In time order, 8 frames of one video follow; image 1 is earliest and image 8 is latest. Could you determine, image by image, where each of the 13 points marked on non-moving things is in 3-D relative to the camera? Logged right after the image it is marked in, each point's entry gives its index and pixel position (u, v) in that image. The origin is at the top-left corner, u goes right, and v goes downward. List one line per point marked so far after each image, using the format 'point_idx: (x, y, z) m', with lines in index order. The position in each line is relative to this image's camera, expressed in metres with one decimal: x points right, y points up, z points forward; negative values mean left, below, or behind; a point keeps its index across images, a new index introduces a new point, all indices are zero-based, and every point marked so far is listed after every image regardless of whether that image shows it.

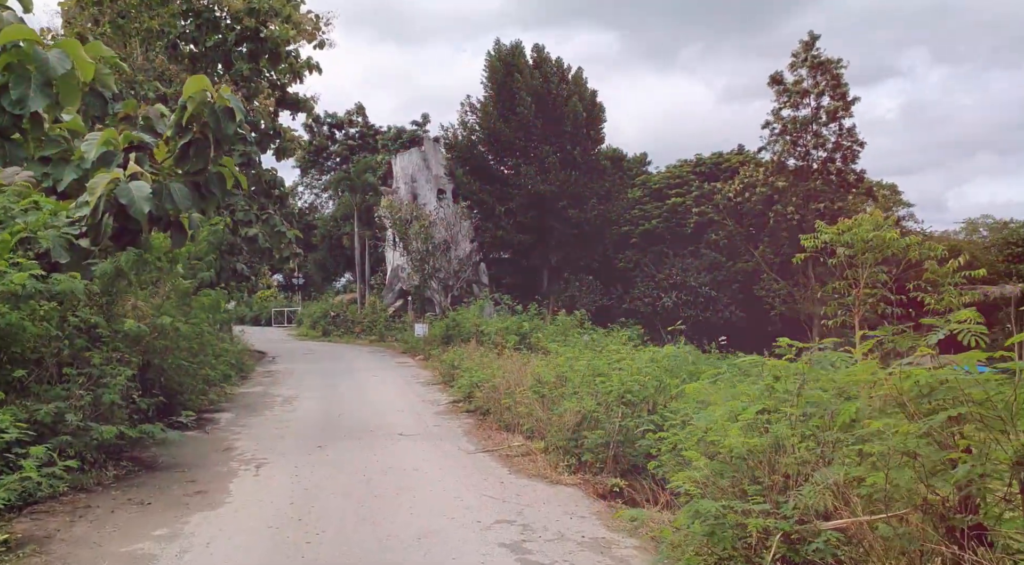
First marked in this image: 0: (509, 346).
0: (-0.1, -1.2, +13.2) m
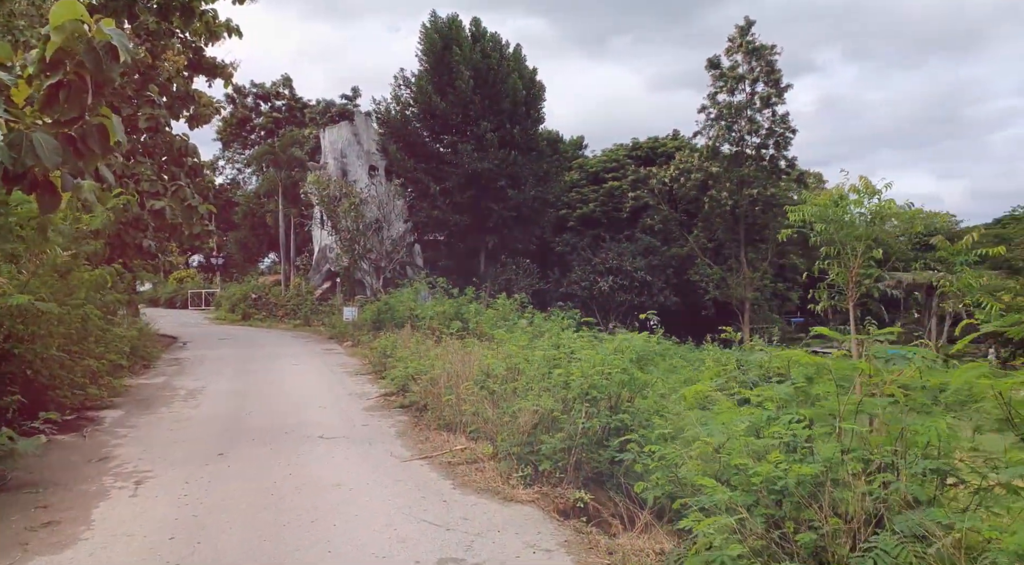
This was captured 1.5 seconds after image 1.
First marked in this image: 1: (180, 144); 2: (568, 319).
0: (-1.2, -0.9, +12.3) m
1: (-5.5, +2.3, +12.2) m
2: (+1.0, -0.8, +15.1) m
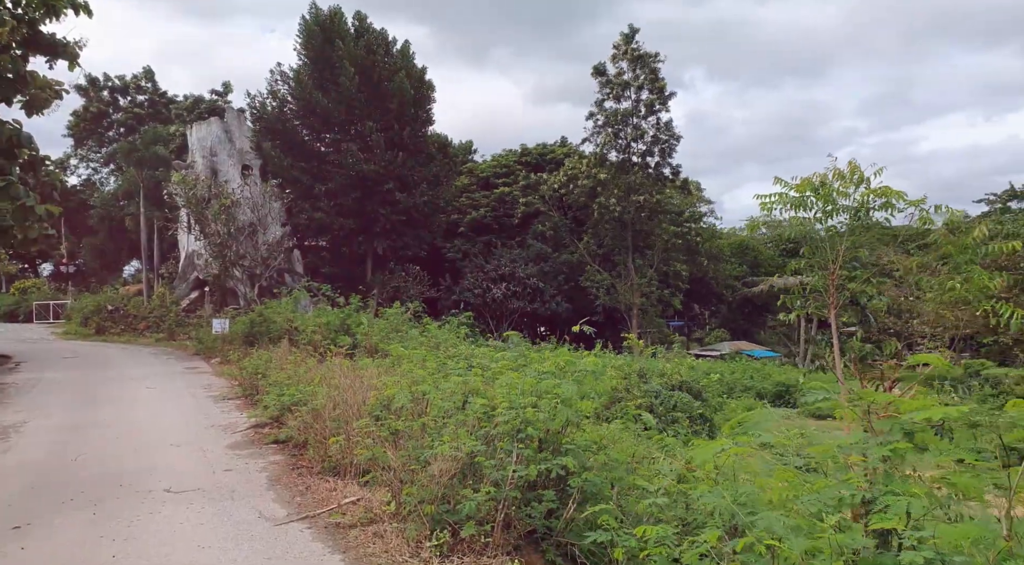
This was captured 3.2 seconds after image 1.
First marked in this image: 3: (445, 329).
0: (-2.8, -1.0, +11.0) m
1: (-7.0, +2.1, +10.3) m
2: (-1.0, -1.0, +14.1) m
3: (-1.2, -0.8, +12.3) m
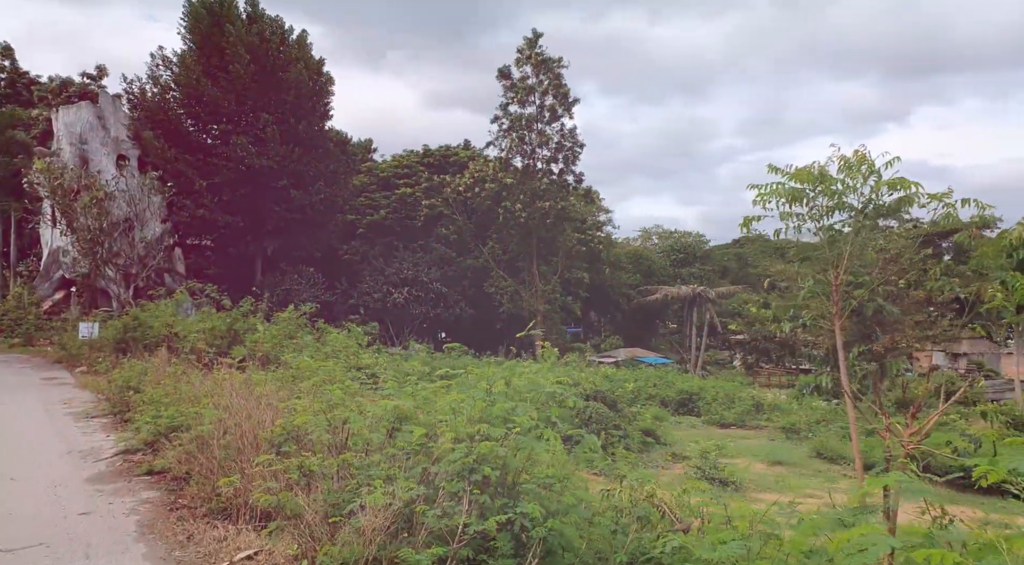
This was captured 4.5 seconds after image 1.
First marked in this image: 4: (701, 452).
0: (-4.0, -1.0, +9.8) m
1: (-8.1, +2.2, +8.6) m
2: (-2.7, -1.0, +13.1) m
3: (-2.6, -0.9, +11.3) m
4: (+2.8, -2.6, +11.2) m
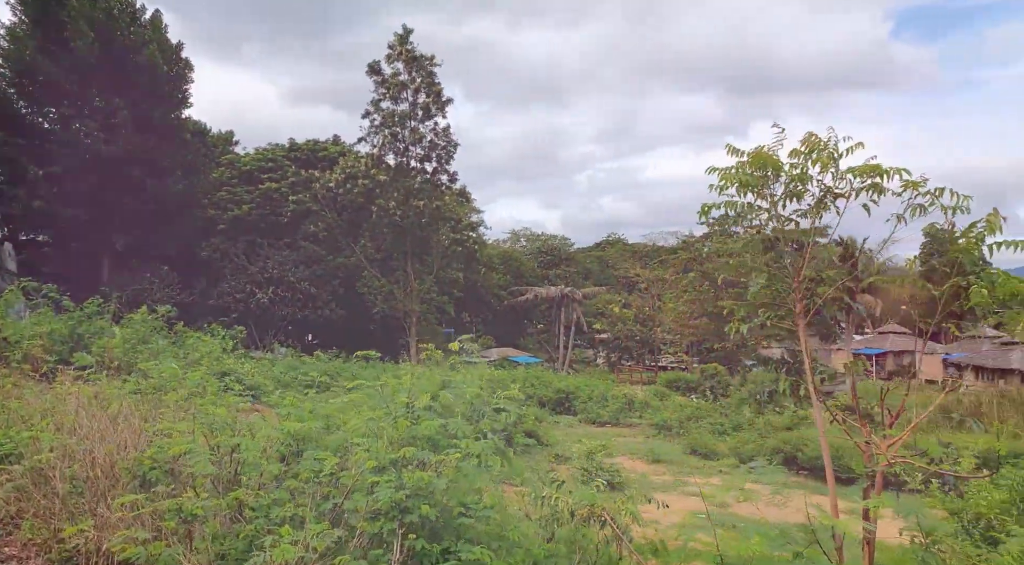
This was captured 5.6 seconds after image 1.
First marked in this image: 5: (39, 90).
0: (-5.4, -1.0, +8.5) m
1: (-9.2, +2.2, +6.6) m
2: (-4.7, -1.0, +12.0) m
3: (-4.2, -0.8, +10.3) m
4: (+1.1, -2.6, +11.1) m
5: (-11.8, +4.9, +18.4) m
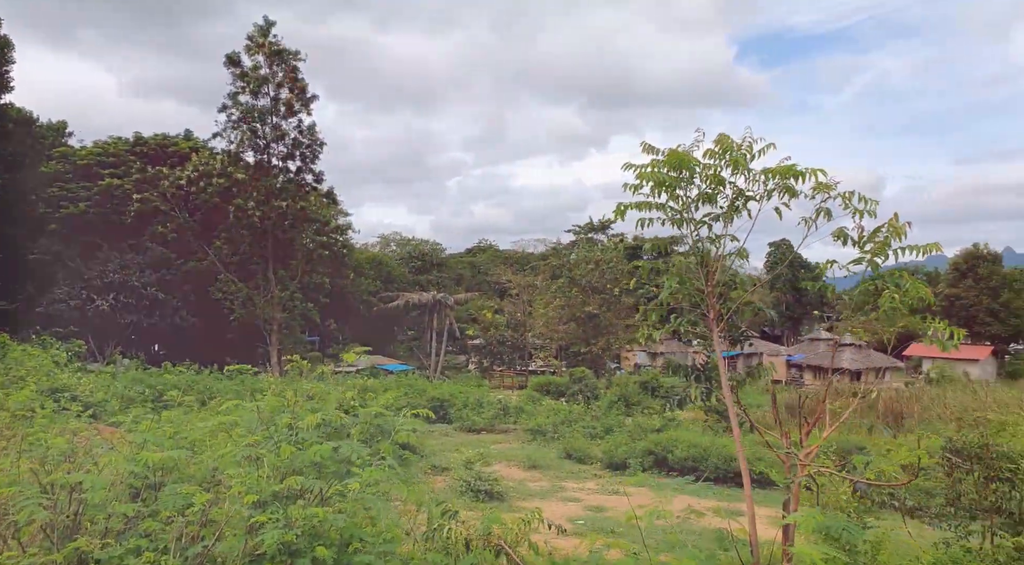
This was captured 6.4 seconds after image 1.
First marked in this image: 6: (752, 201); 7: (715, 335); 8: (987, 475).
0: (-6.7, -1.0, +7.2) m
1: (-10.0, +2.2, +4.6) m
2: (-6.6, -1.1, +10.8) m
3: (-5.8, -0.9, +9.1) m
4: (-0.7, -2.6, +10.9) m
5: (-14.7, +4.8, +15.8) m
6: (+1.4, +0.5, +4.3) m
7: (+1.4, -0.3, +5.0) m
8: (+3.9, -1.6, +6.1) m
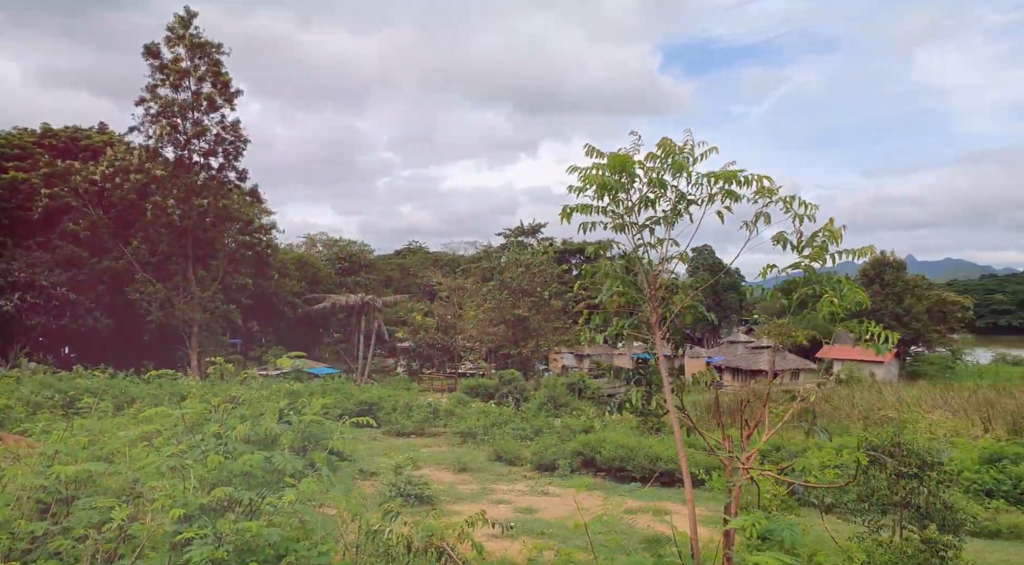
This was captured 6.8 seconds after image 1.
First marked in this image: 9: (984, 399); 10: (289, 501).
0: (-7.3, -1.0, +6.5) m
1: (-10.3, +2.3, +3.6) m
2: (-7.5, -1.1, +10.0) m
3: (-6.6, -0.9, +8.5) m
4: (-1.7, -2.7, +10.7) m
5: (-16.0, +4.9, +14.3) m
6: (+1.1, +0.5, +4.4) m
7: (+1.0, -0.4, +5.0) m
8: (+3.4, -1.6, +6.4) m
9: (+8.2, -2.0, +12.8) m
10: (-1.3, -1.3, +4.5) m
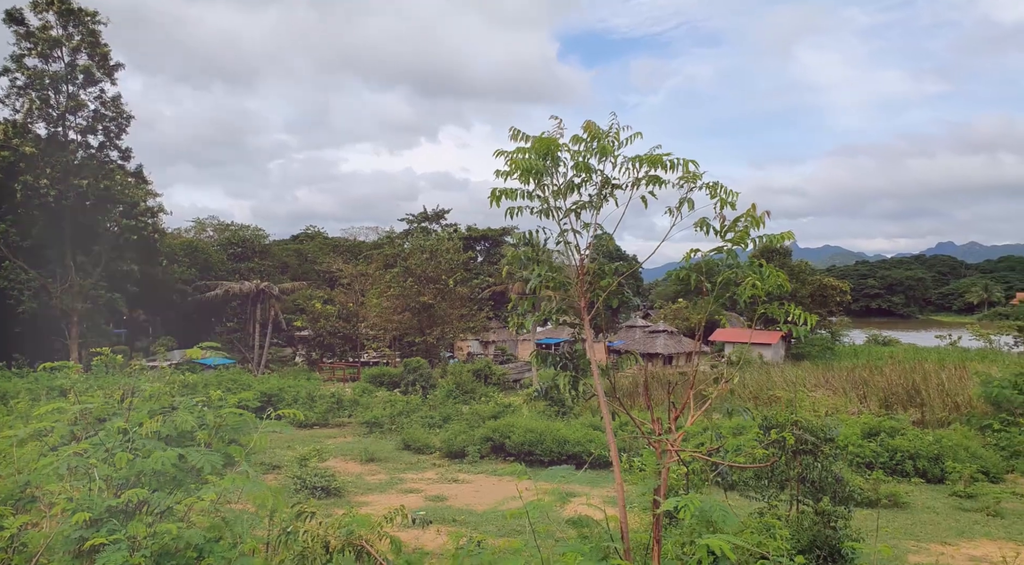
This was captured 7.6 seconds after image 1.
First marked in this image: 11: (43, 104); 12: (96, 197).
0: (-8.0, -0.9, +5.4) m
1: (-10.6, +2.3, +2.1) m
2: (-8.7, -0.9, +8.9) m
3: (-7.6, -0.7, +7.5) m
4: (-3.0, -2.5, +10.4) m
5: (-17.6, +5.1, +11.9) m
6: (+0.6, +0.5, +4.4) m
7: (+0.4, -0.3, +5.1) m
8: (+2.6, -1.5, +6.8) m
9: (+6.5, -1.8, +13.8) m
10: (-1.8, -1.2, +4.2) m
11: (-11.9, +4.7, +19.3) m
12: (-11.1, +2.3, +20.0) m
